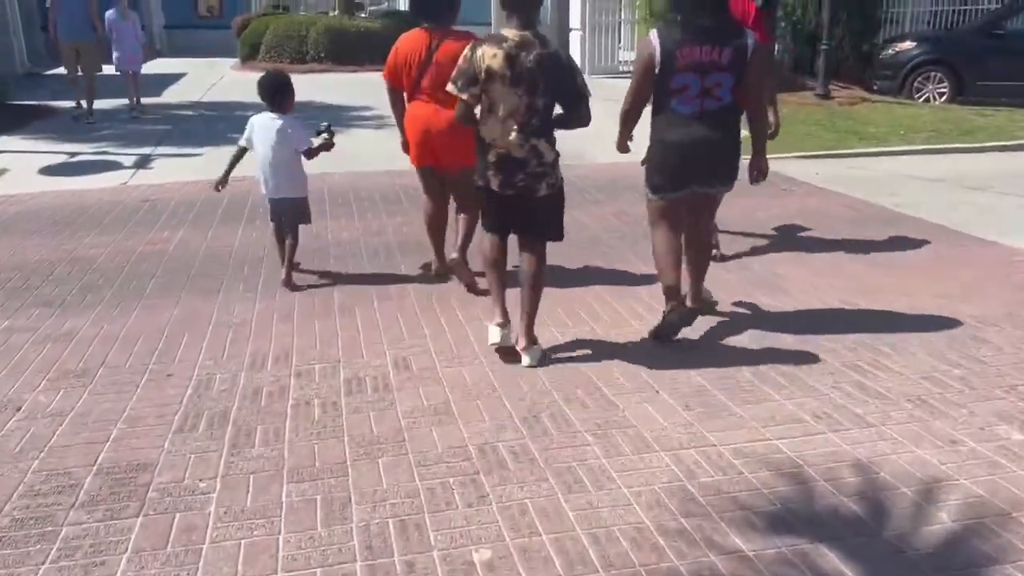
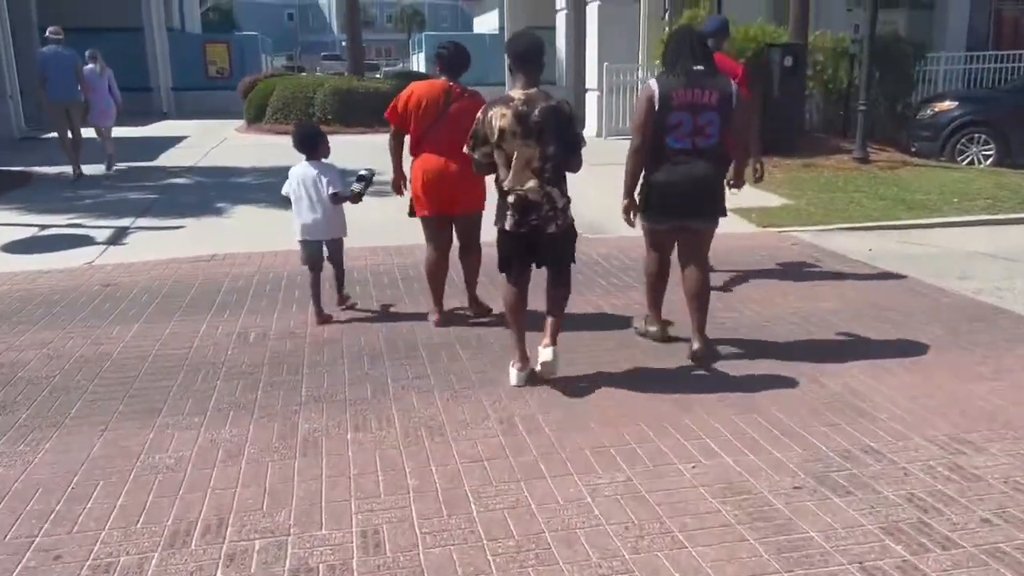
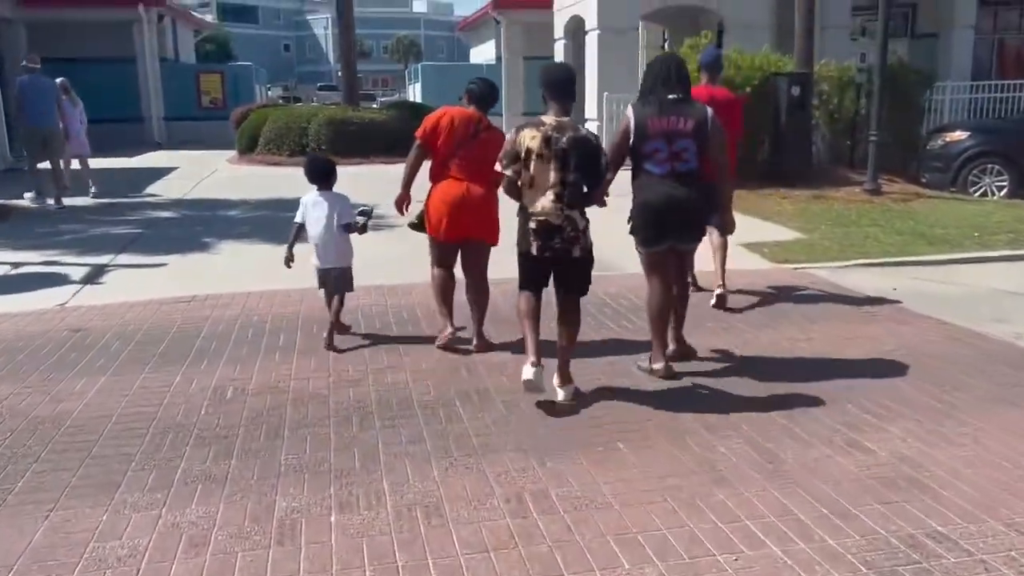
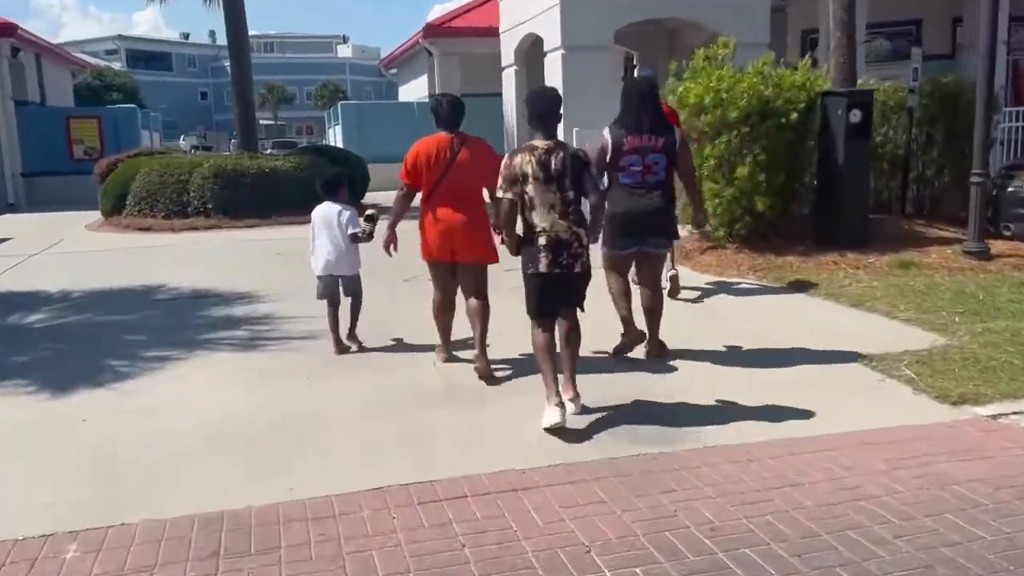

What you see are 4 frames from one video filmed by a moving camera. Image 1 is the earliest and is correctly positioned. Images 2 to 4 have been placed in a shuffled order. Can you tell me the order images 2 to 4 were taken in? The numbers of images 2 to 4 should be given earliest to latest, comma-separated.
2, 3, 4
